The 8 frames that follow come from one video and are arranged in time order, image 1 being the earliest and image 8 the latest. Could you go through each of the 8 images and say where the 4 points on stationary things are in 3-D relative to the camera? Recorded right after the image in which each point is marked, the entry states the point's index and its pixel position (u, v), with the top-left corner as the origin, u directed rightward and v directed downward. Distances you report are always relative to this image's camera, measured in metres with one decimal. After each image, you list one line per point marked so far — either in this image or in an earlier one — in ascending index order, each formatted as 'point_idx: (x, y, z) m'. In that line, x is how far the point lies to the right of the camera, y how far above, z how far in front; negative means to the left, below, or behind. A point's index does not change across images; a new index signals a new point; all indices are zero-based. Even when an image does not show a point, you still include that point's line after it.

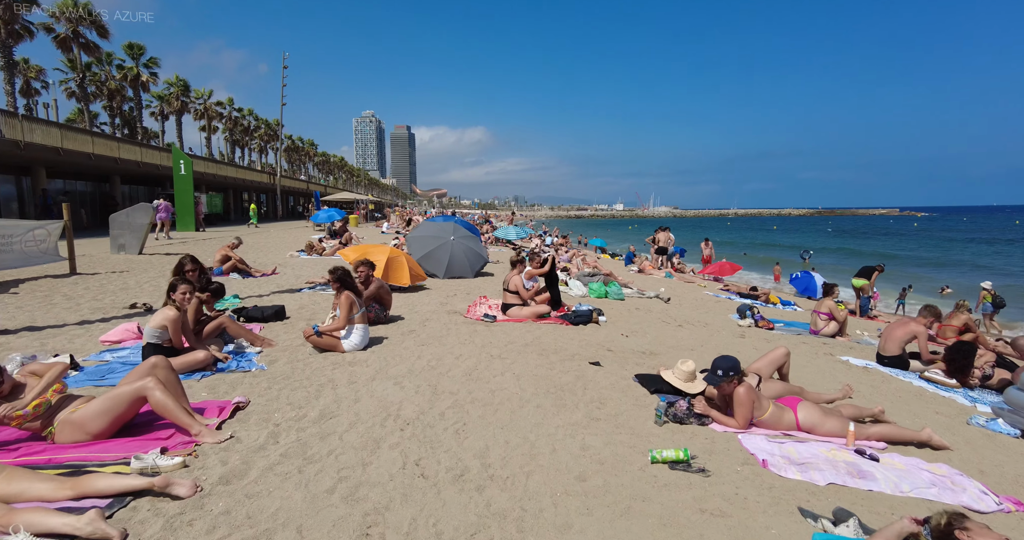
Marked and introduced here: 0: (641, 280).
0: (+4.1, -0.3, +14.9) m
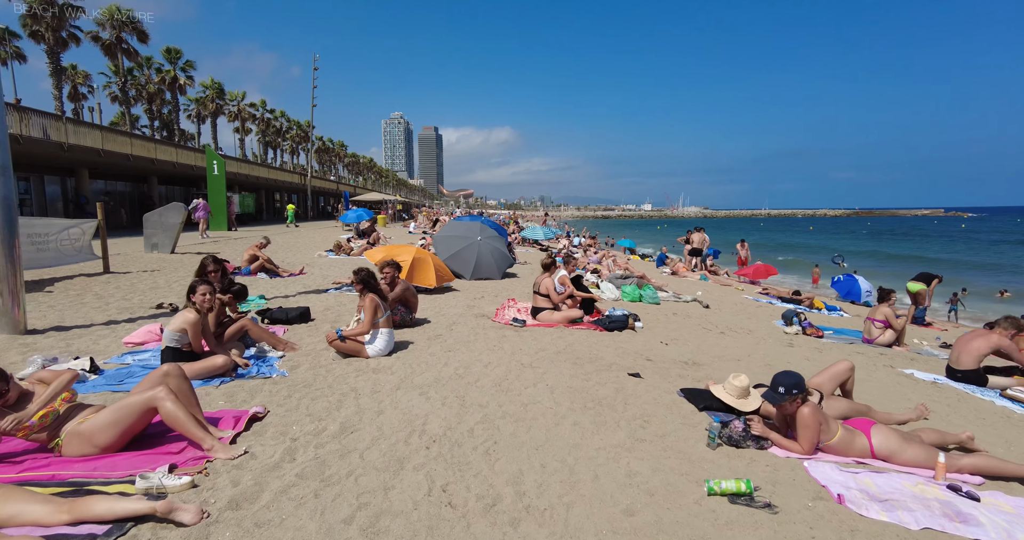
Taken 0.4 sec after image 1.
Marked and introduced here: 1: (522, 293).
0: (+5.0, -0.4, +14.3) m
1: (+0.2, -0.5, +10.1) m
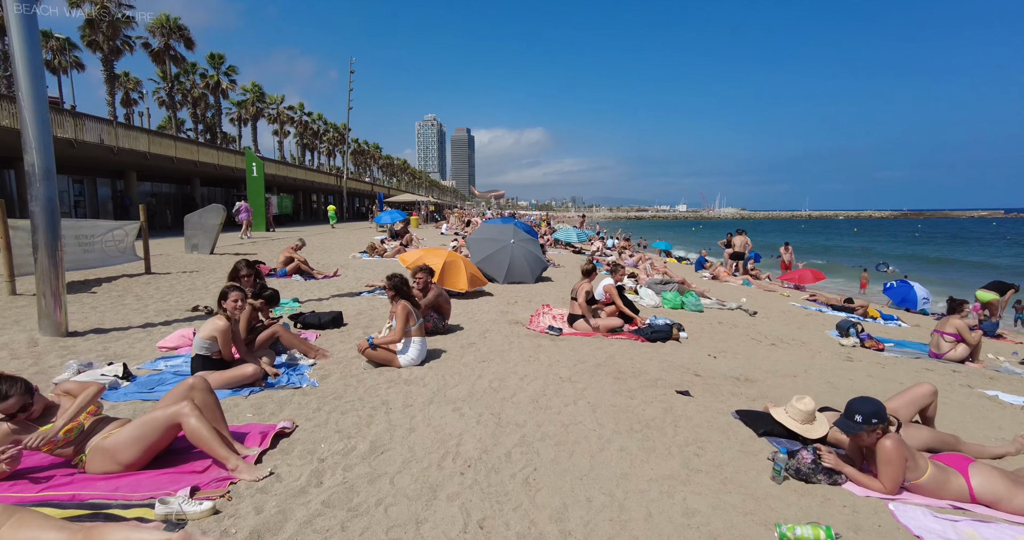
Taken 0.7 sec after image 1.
0: (+6.0, -0.5, +13.7) m
1: (+0.9, -0.6, +9.7) m
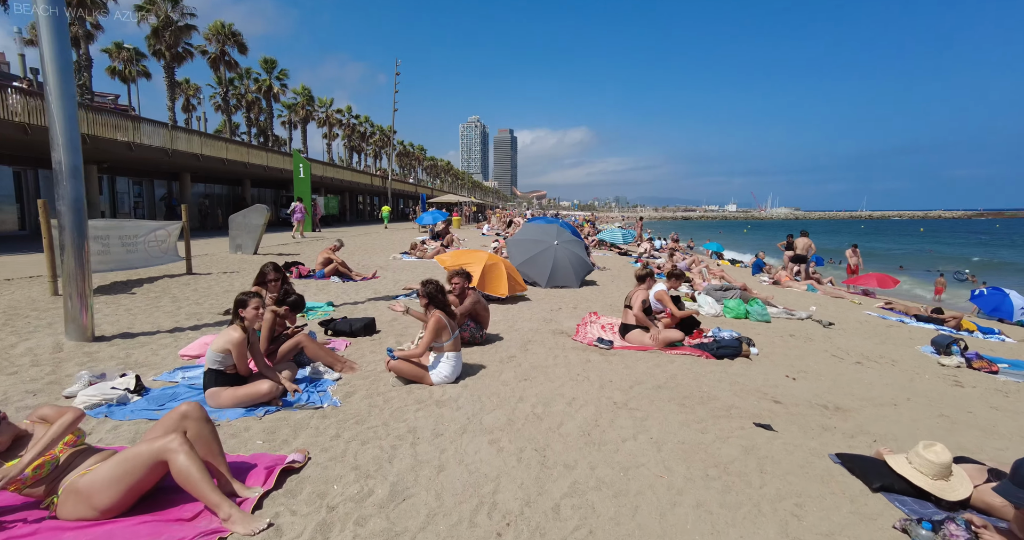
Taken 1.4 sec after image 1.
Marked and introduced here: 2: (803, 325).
0: (+7.1, -0.7, +12.5) m
1: (+1.8, -0.7, +9.0) m
2: (+5.1, -1.0, +8.1) m
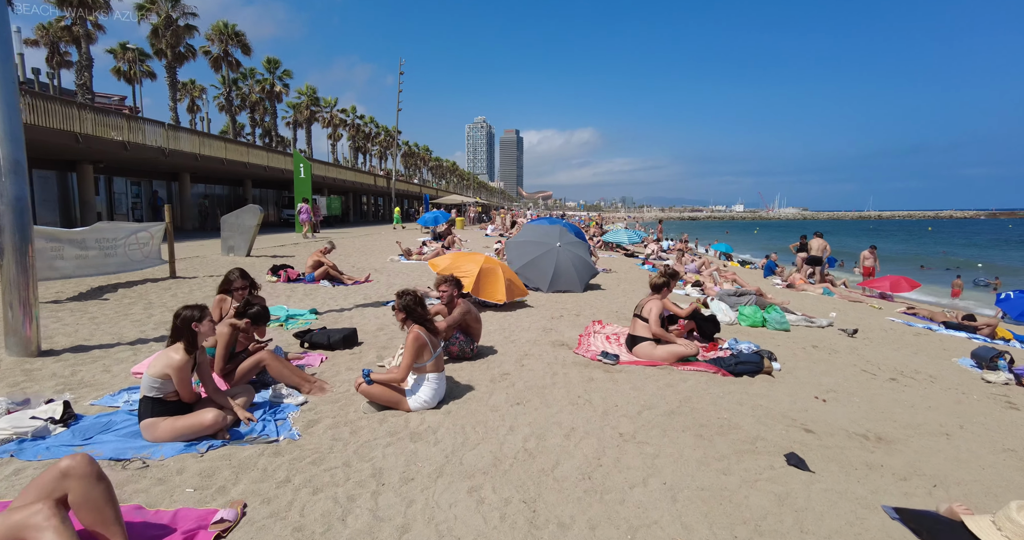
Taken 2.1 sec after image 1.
0: (+7.1, -0.7, +11.8) m
1: (+1.7, -0.7, +8.4) m
2: (+5.0, -1.1, +7.5) m
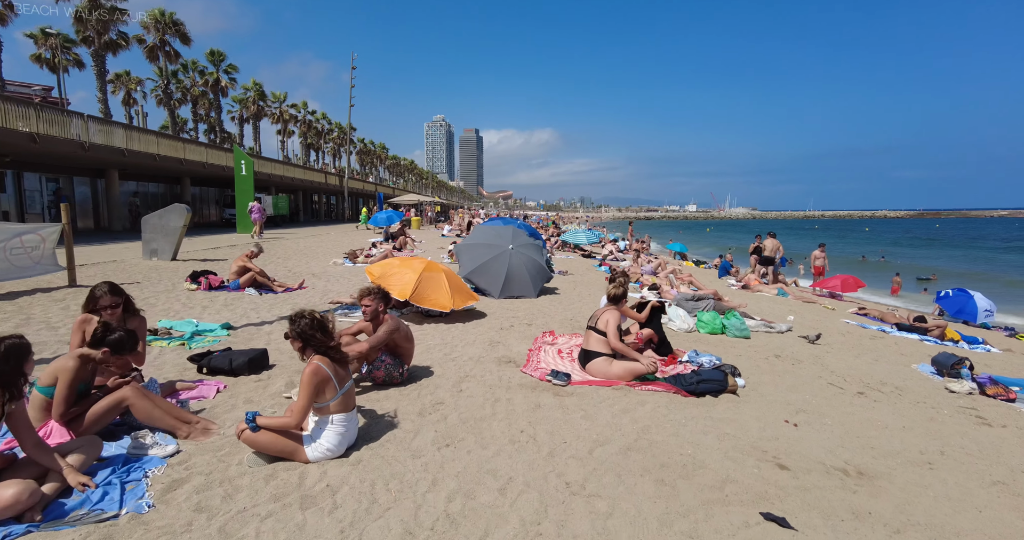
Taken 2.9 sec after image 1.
0: (+5.9, -0.8, +11.6) m
1: (+0.8, -0.8, +7.8) m
2: (+4.2, -1.1, +7.2) m
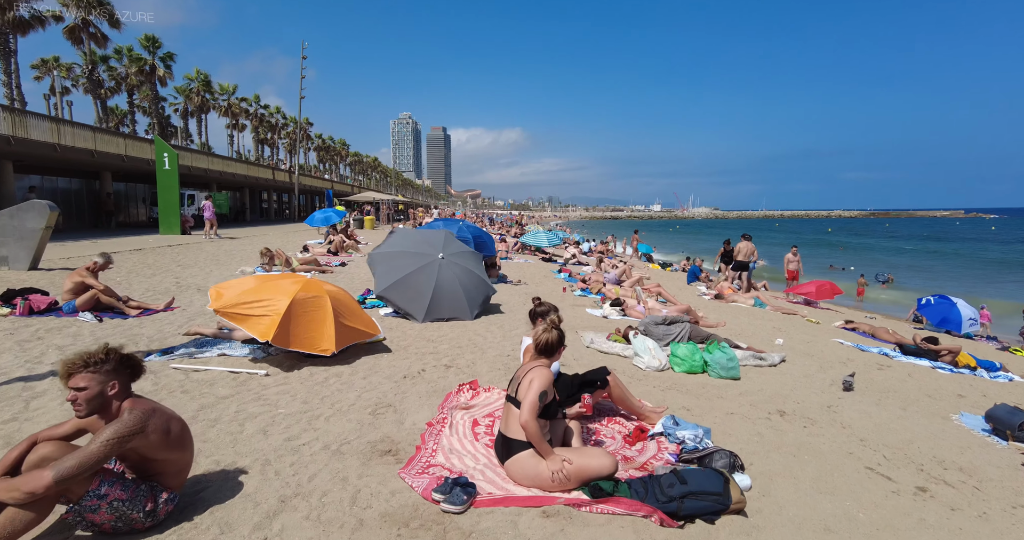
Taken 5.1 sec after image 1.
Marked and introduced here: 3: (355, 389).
0: (+4.6, -1.0, +10.0) m
1: (-0.2, -1.1, +5.8) m
2: (+3.2, -1.3, +5.4) m
3: (-1.5, -1.1, +4.6) m
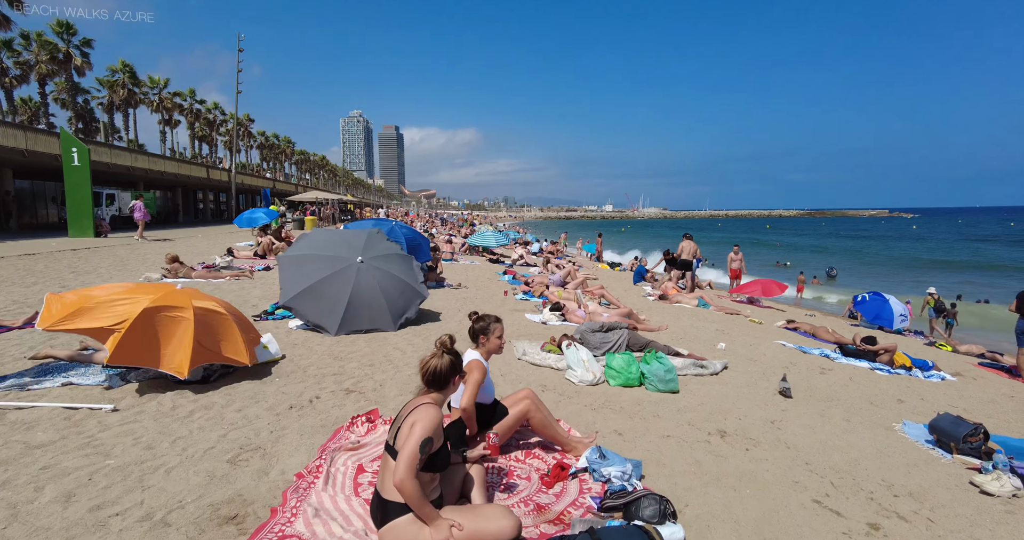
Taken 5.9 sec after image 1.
0: (+3.3, -1.0, +9.7) m
1: (-1.1, -1.1, +5.1) m
2: (+2.3, -1.4, +5.0) m
3: (-2.3, -1.2, +3.7) m
